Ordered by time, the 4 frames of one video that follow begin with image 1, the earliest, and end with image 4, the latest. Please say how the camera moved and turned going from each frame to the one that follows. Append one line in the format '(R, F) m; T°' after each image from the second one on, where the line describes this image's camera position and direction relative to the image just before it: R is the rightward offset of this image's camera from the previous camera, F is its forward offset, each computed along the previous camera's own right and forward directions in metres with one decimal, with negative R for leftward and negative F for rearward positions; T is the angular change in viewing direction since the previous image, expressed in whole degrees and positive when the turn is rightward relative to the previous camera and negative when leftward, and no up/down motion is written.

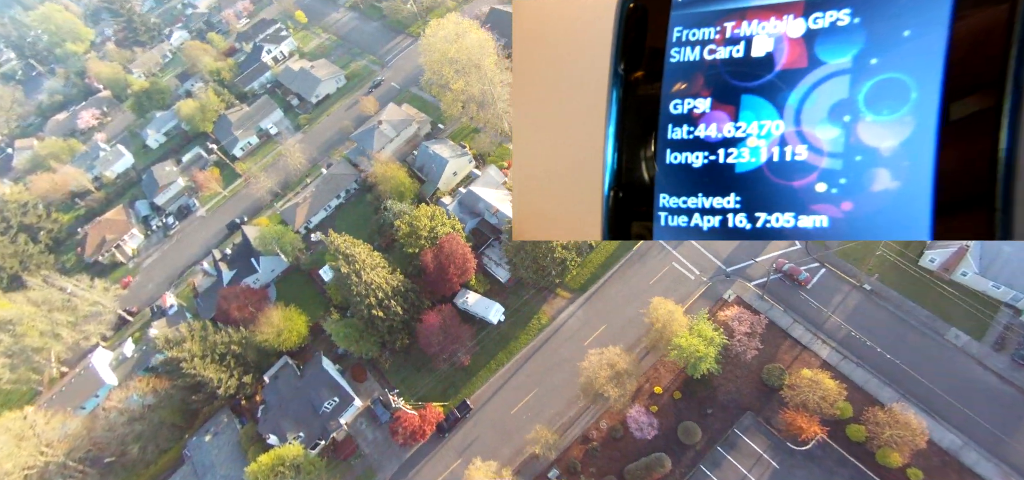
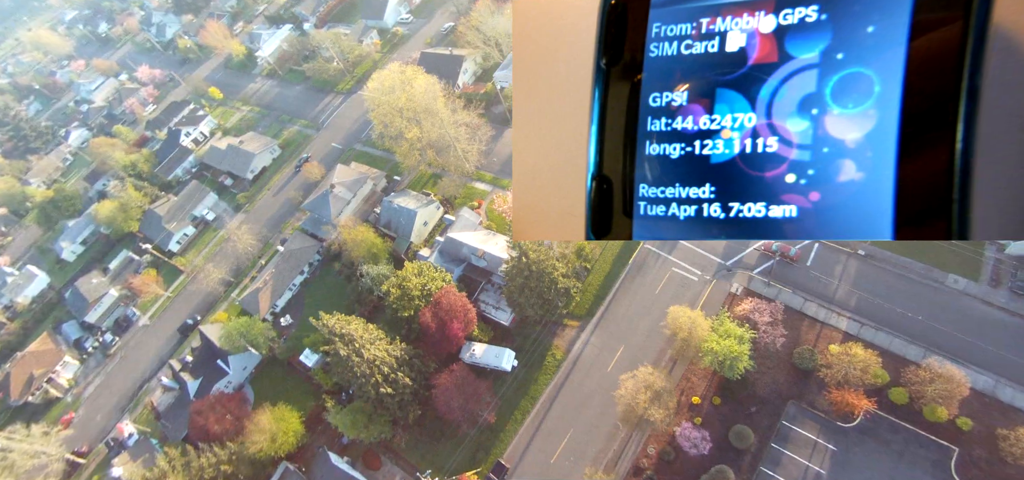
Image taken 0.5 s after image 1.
(-4.5, +2.2) m; +7°
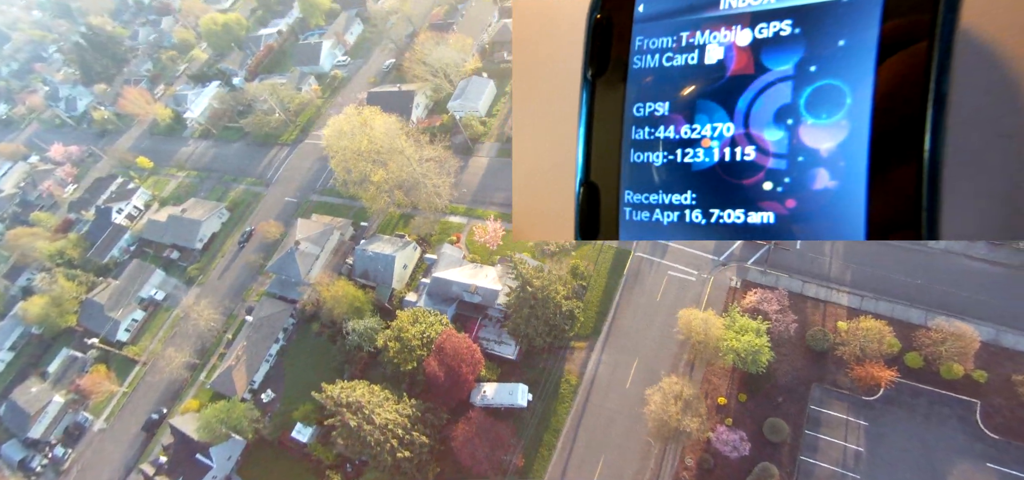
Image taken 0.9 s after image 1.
(-3.5, +1.7) m; +6°
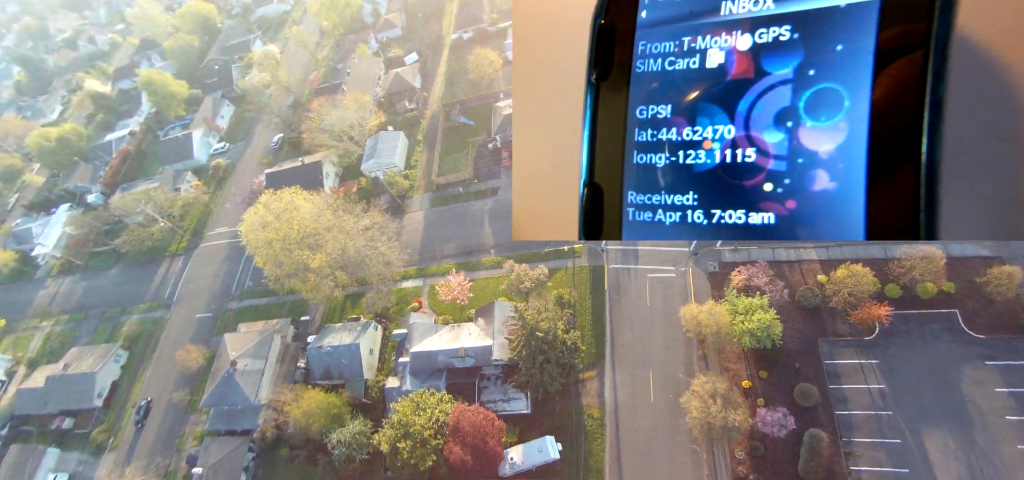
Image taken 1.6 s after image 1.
(-5.7, +3.2) m; +12°
